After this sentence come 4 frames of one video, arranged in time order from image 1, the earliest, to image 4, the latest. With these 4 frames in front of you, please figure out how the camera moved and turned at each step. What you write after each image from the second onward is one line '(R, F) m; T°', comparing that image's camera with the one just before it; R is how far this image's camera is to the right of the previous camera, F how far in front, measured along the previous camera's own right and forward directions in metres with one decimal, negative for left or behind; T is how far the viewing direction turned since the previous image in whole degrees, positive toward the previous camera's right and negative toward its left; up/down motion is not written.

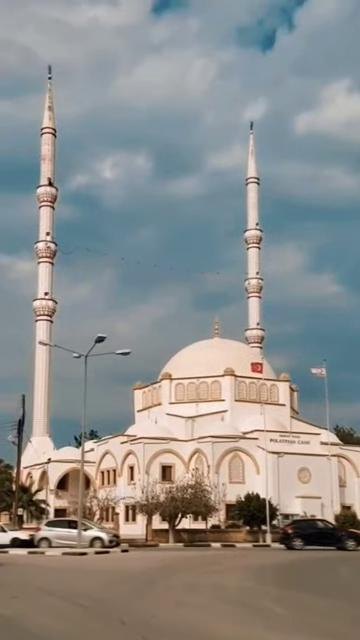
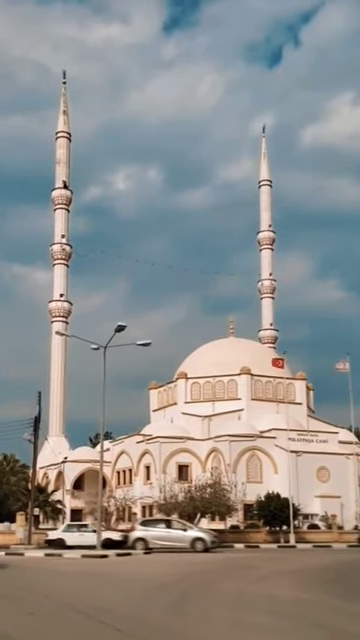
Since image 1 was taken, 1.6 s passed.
(-0.2, +1.0) m; -1°
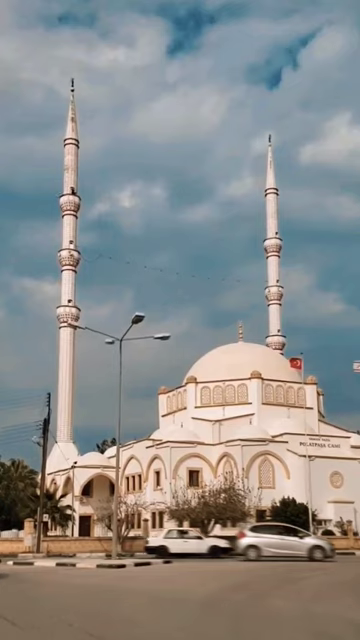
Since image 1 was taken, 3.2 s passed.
(-0.2, +1.2) m; -1°
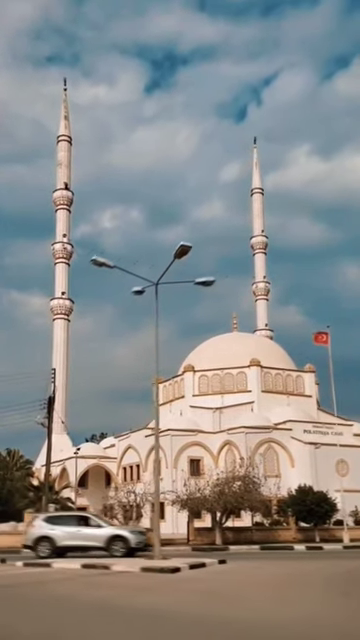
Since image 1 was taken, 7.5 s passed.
(-0.9, +3.1) m; +1°
